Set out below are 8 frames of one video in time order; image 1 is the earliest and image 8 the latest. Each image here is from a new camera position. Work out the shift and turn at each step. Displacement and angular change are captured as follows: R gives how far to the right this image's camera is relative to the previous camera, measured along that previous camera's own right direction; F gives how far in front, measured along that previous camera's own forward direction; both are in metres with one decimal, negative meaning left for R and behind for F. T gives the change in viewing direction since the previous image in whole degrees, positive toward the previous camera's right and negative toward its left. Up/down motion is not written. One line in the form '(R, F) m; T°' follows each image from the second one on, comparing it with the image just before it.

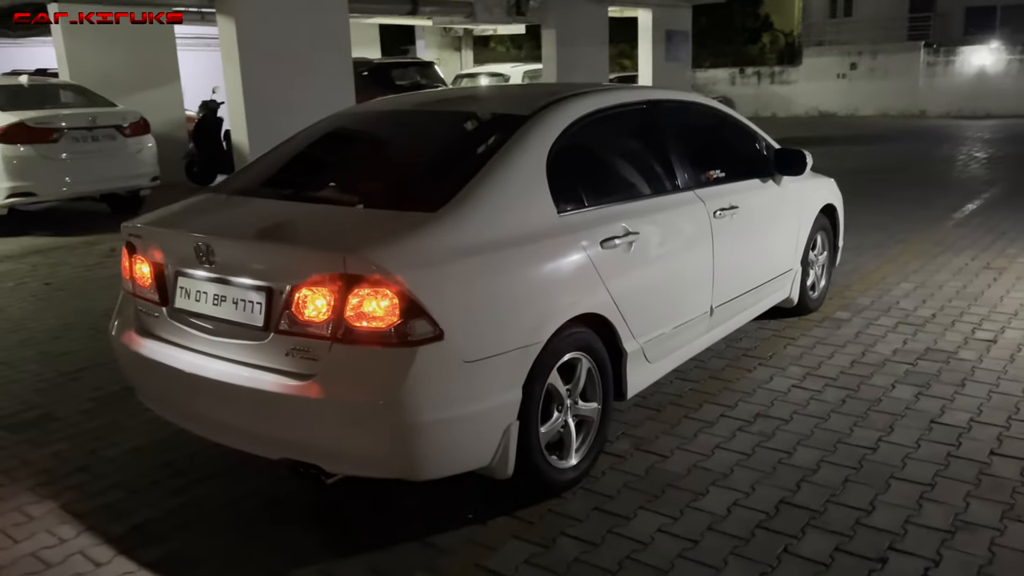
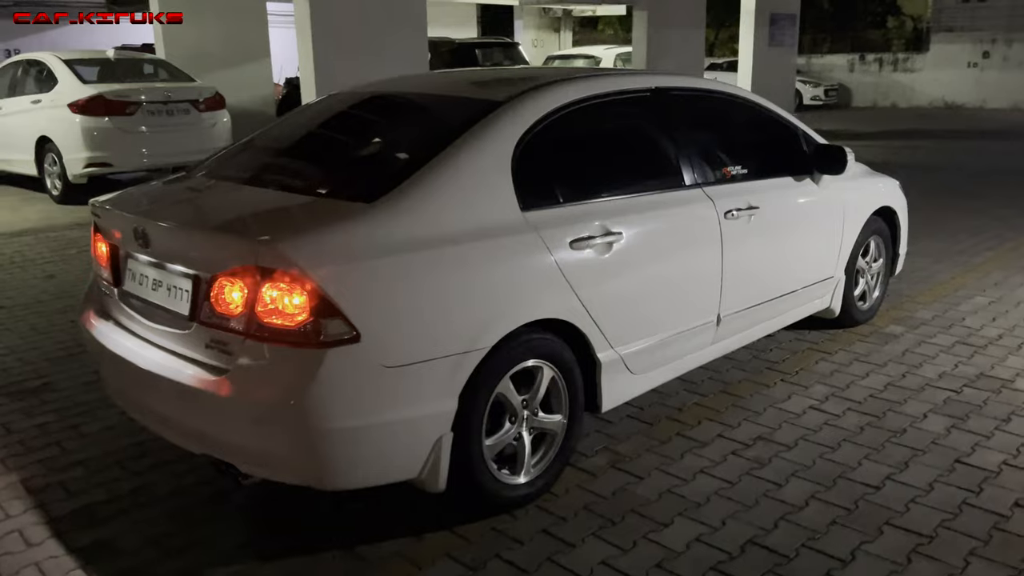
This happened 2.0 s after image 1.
(+0.6, +0.3) m; -7°
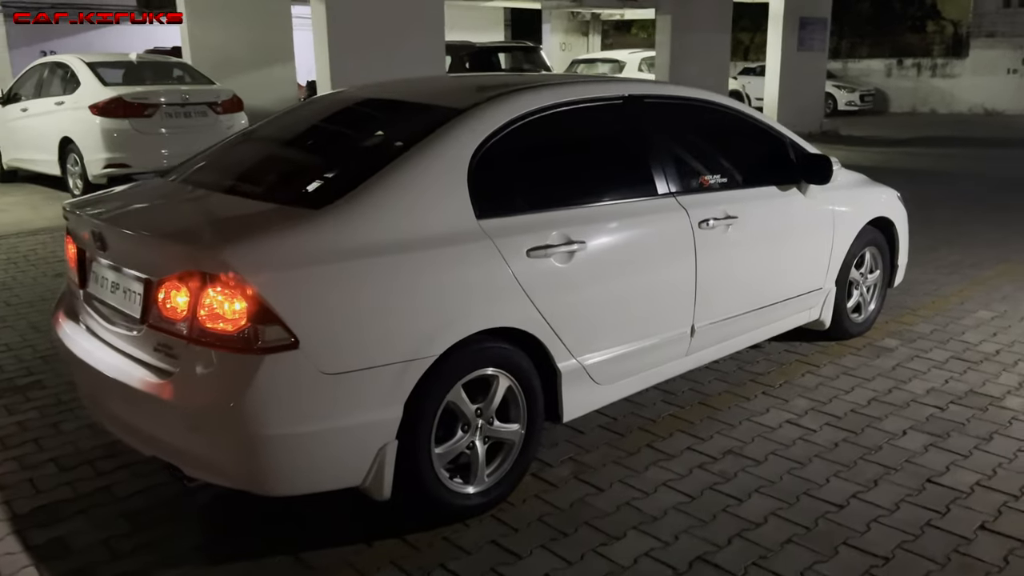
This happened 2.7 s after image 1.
(+0.3, 0.0) m; -2°
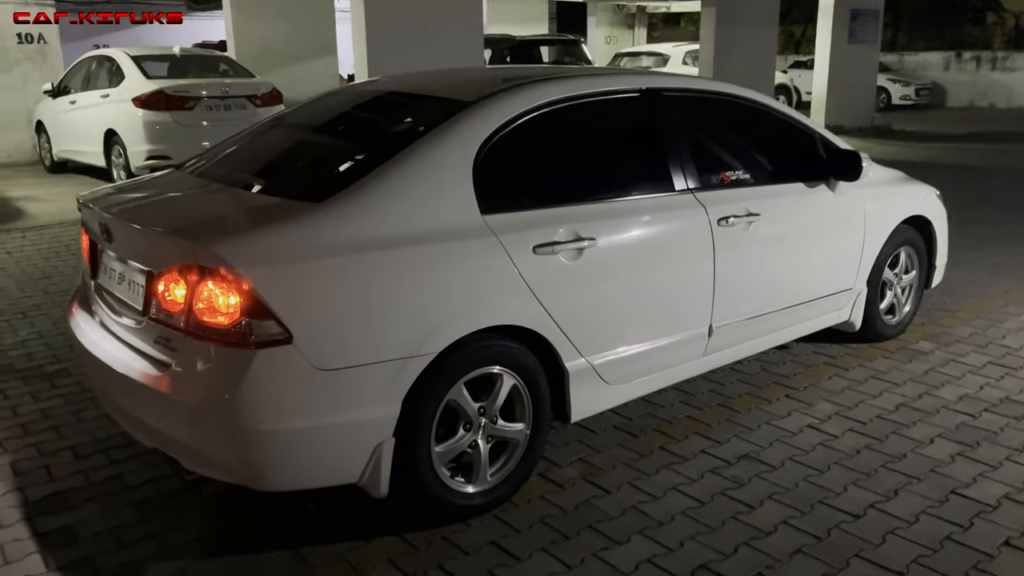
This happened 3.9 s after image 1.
(+0.2, +0.1) m; -3°
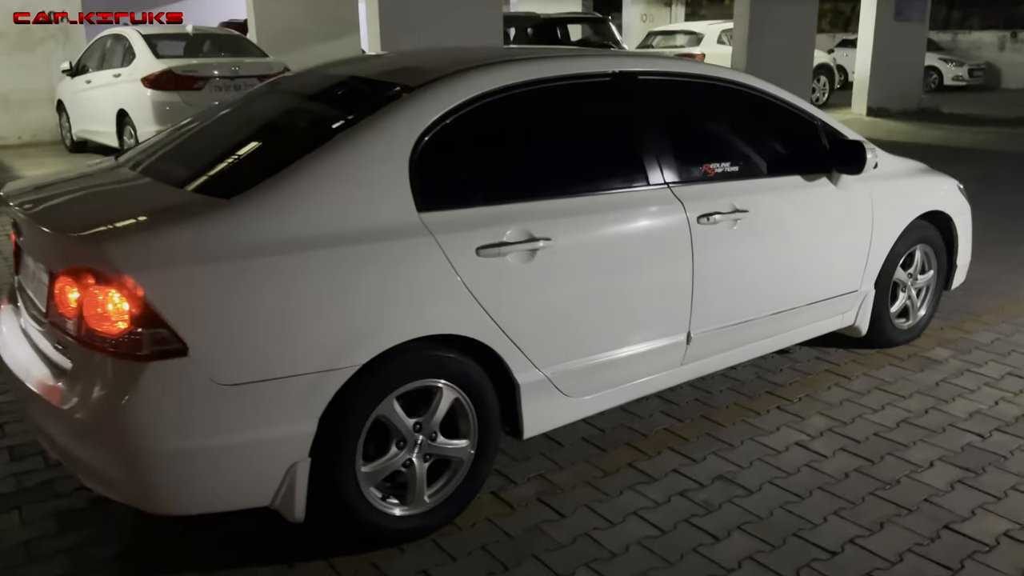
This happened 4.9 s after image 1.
(+0.4, +0.3) m; -3°
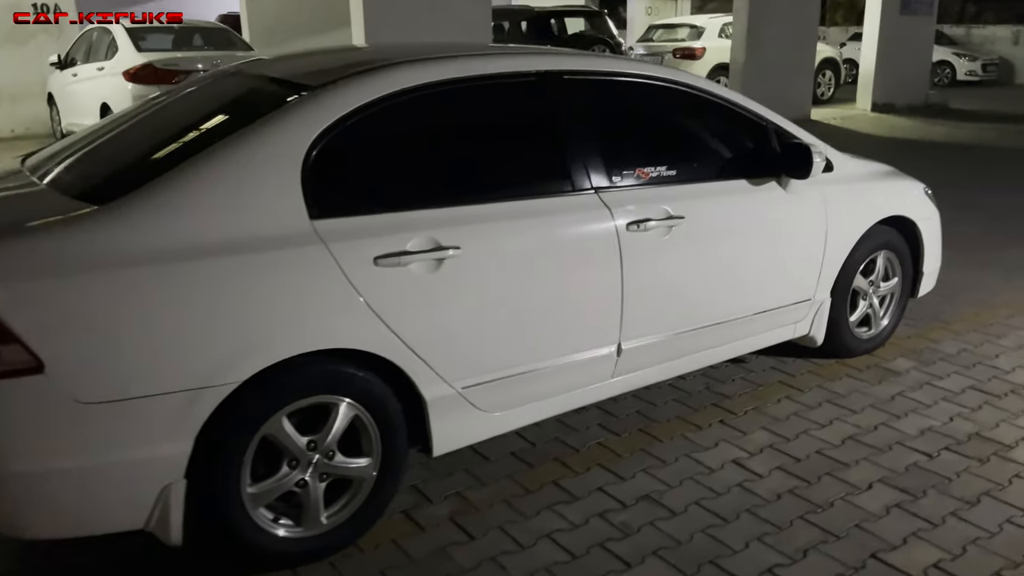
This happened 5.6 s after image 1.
(+0.4, +0.2) m; -1°
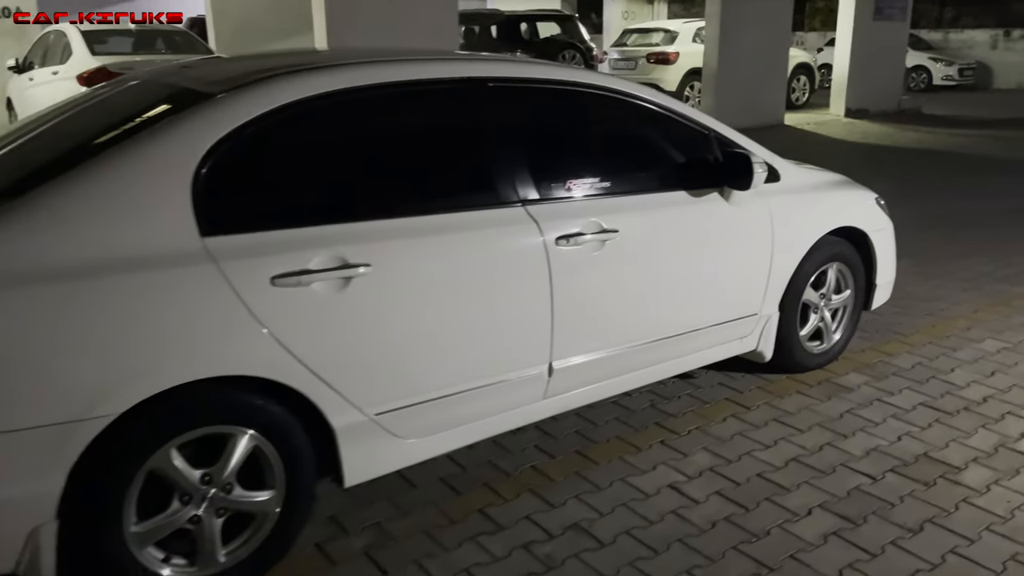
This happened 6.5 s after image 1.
(+0.2, +0.2) m; +1°
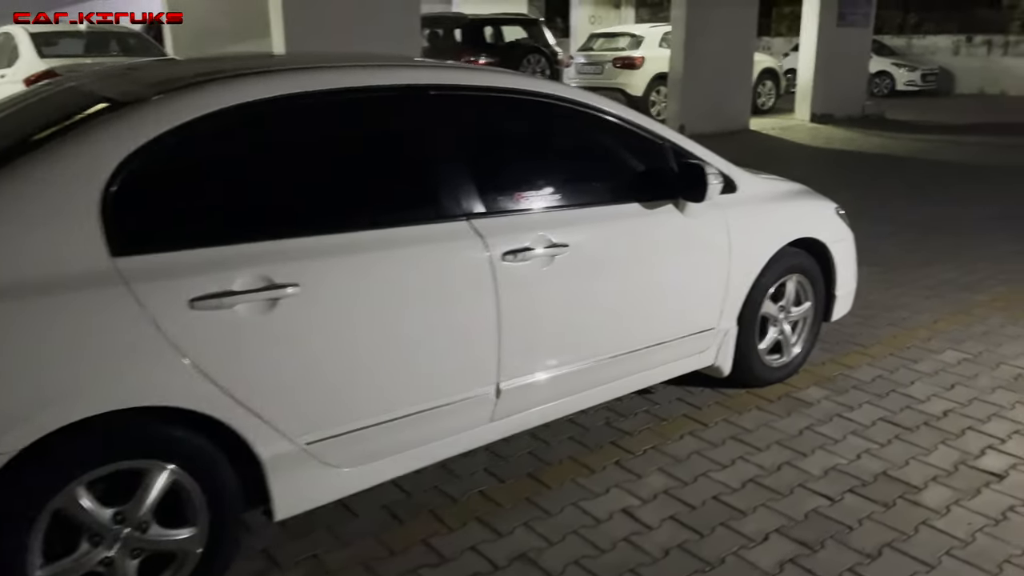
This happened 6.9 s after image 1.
(+0.1, +0.2) m; +2°
